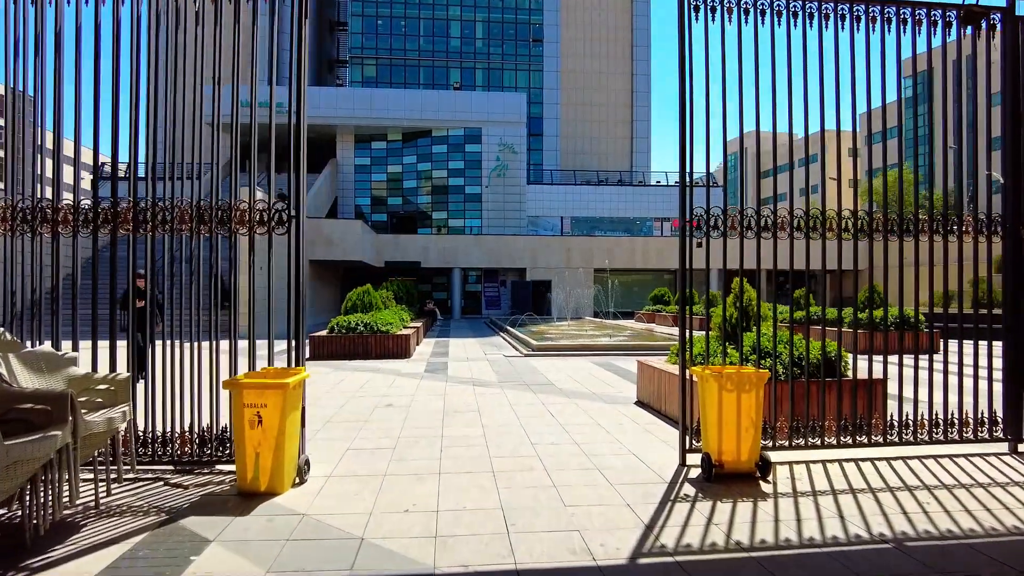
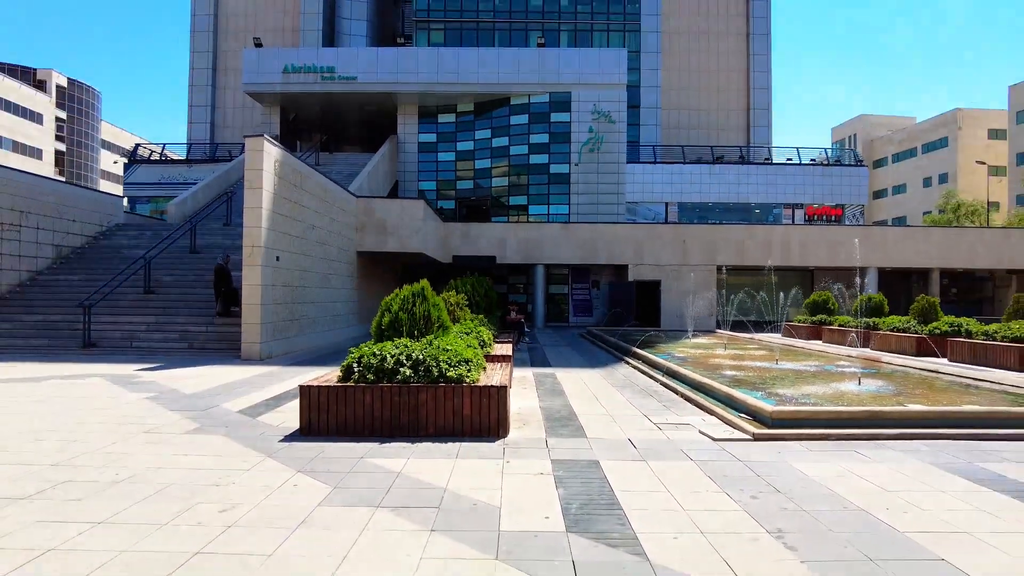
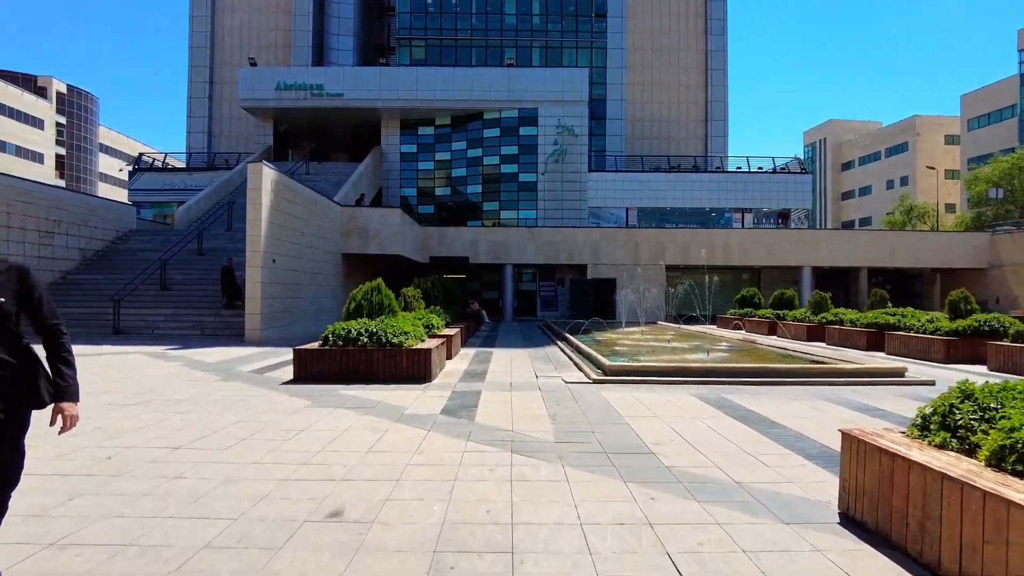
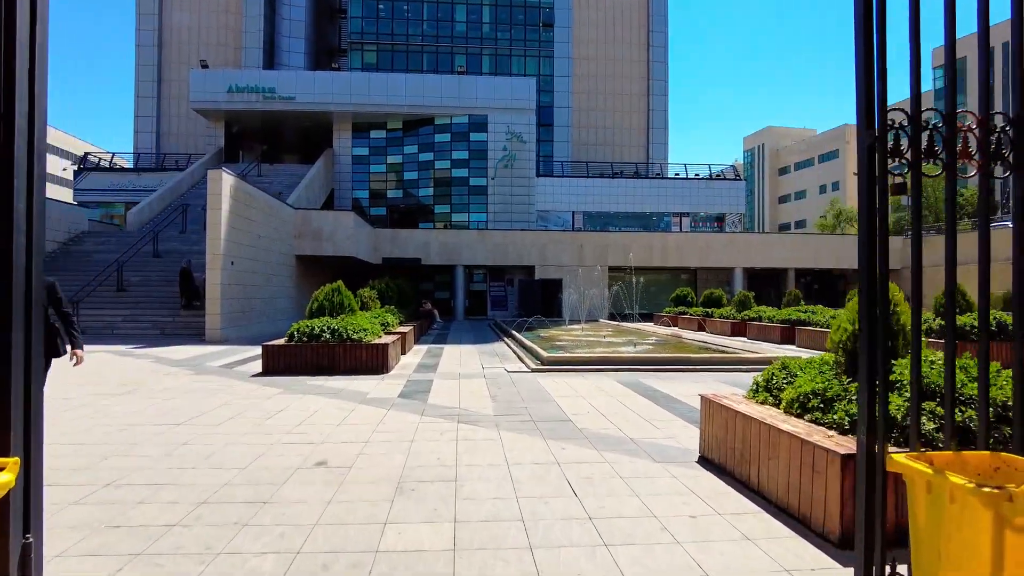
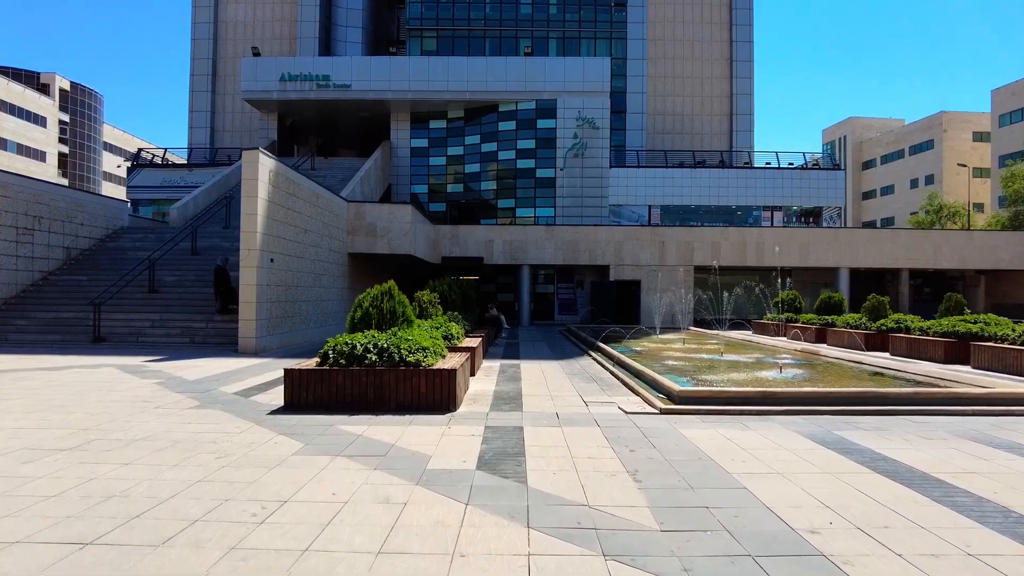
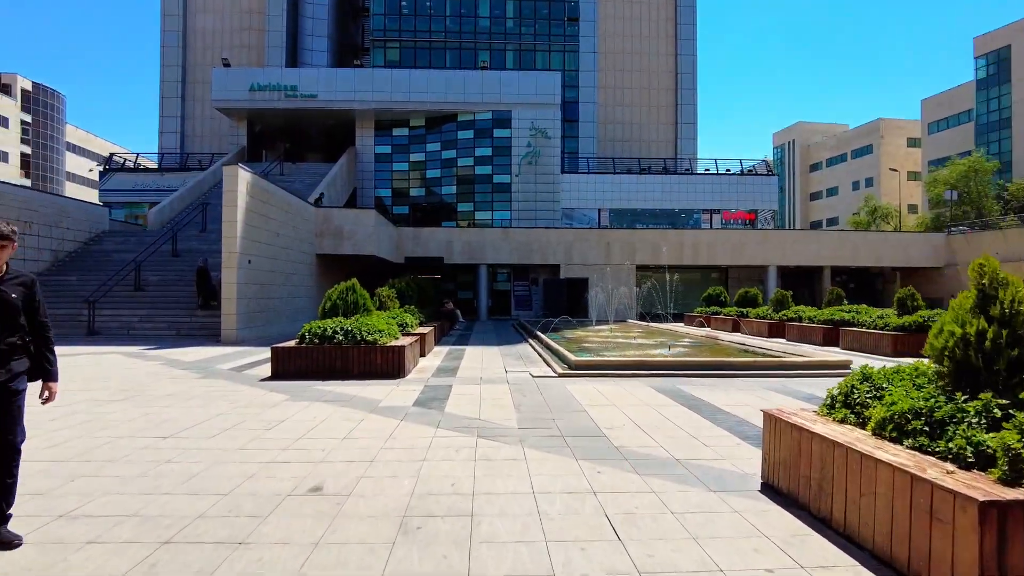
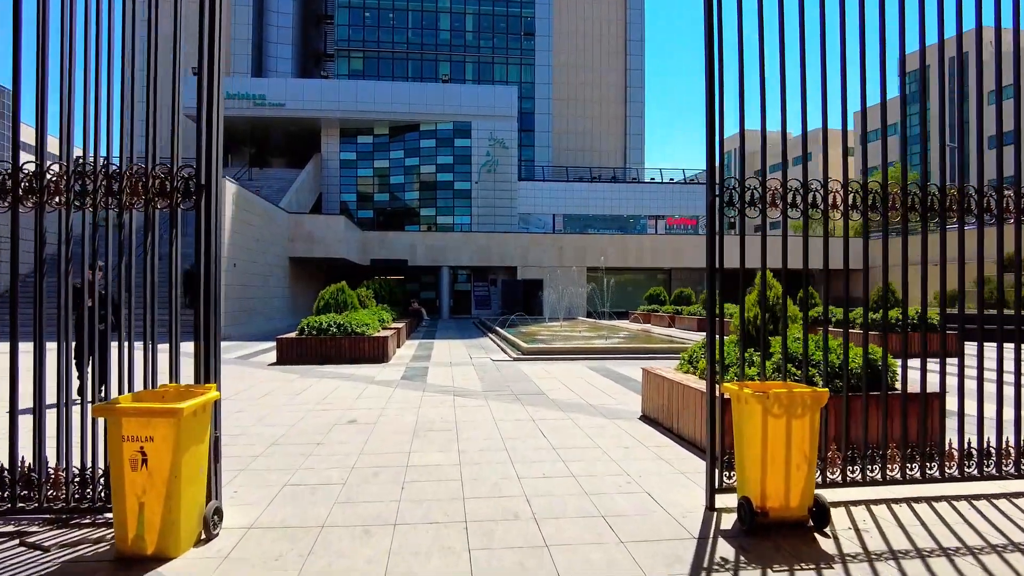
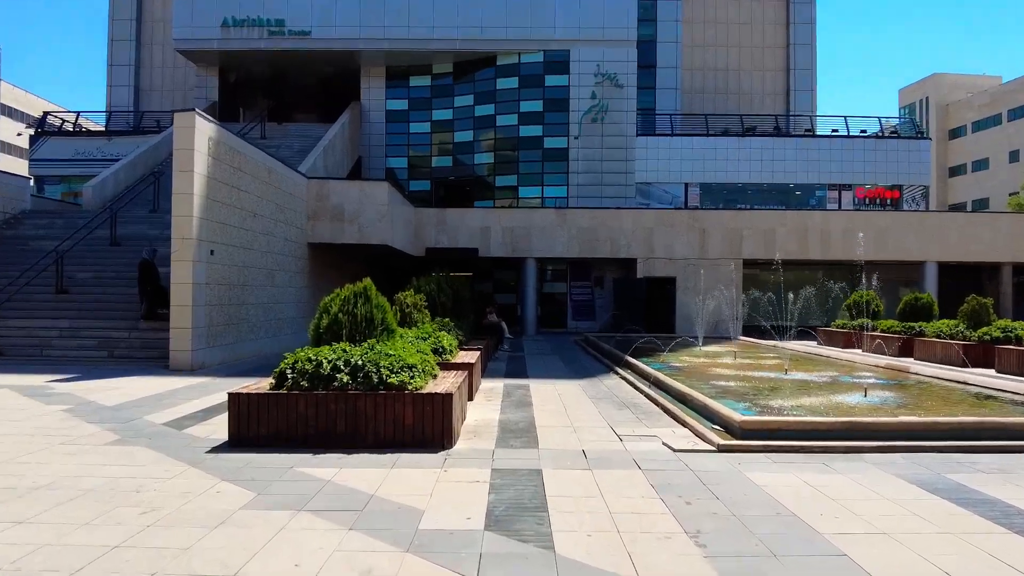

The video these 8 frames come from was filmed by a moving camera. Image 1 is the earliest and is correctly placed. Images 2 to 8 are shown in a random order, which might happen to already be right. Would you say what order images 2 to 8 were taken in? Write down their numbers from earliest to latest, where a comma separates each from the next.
7, 4, 6, 3, 5, 8, 2
